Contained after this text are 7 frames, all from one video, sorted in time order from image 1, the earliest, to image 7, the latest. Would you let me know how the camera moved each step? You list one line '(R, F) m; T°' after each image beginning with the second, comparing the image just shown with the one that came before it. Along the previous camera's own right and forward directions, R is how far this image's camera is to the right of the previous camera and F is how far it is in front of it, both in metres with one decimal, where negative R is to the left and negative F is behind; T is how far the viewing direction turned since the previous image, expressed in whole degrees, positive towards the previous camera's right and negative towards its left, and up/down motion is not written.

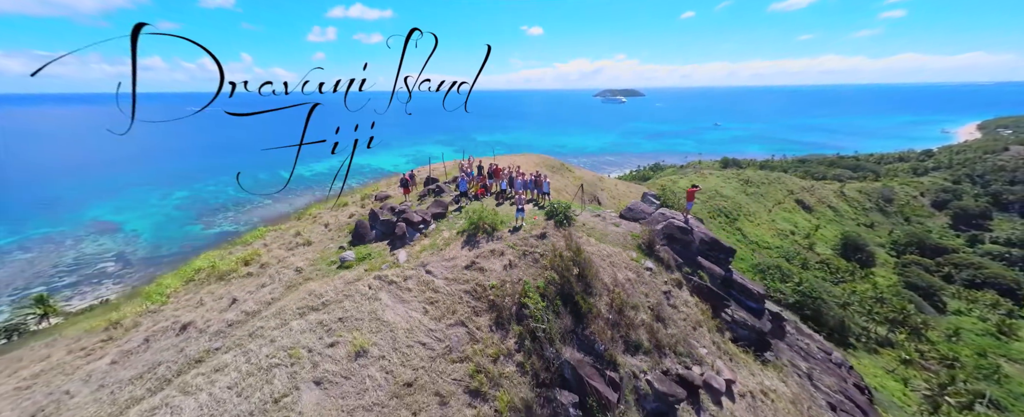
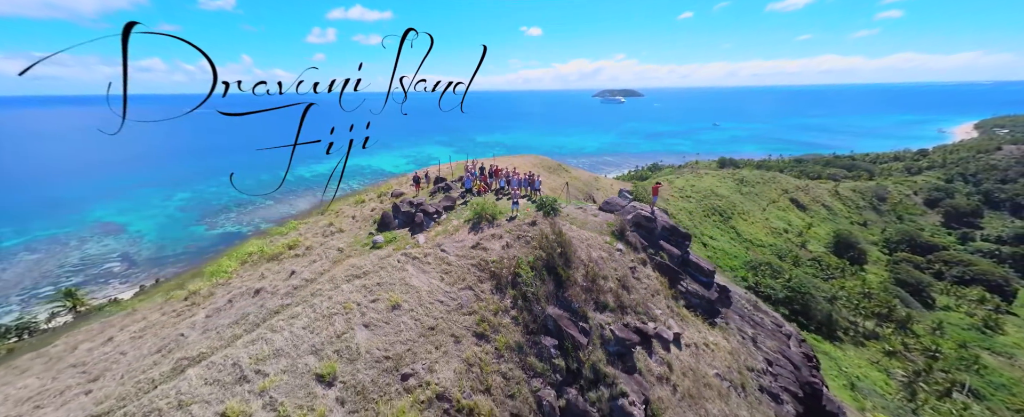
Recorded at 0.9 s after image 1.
(+0.1, -1.2) m; 0°
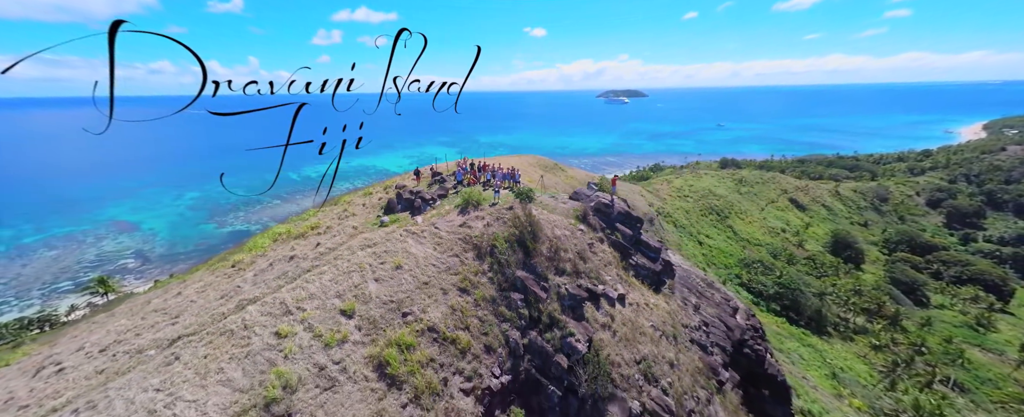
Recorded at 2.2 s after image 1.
(+0.5, -1.4) m; -1°
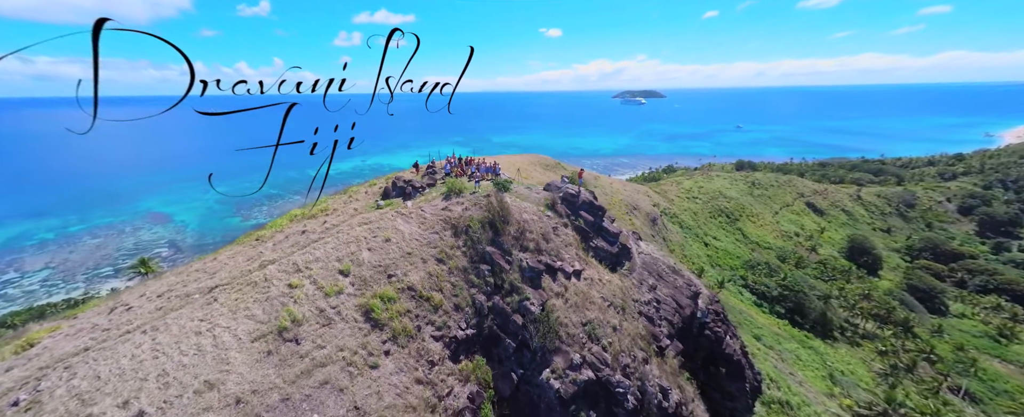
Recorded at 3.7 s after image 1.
(+1.0, -1.2) m; -3°
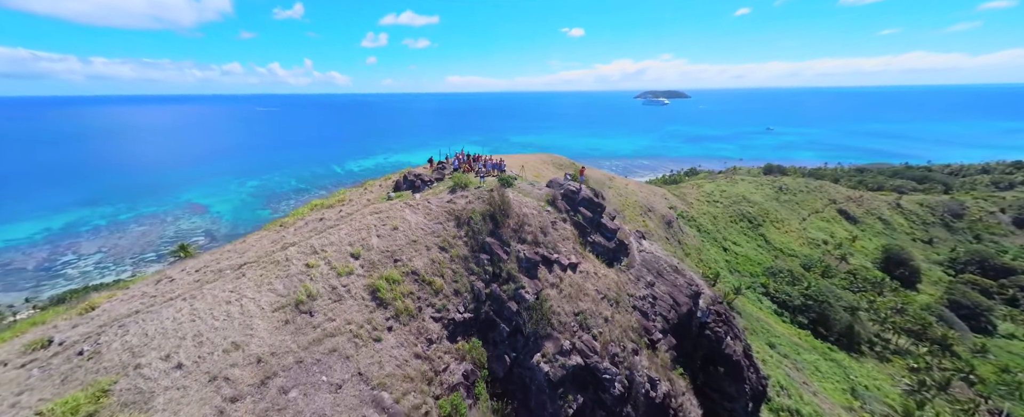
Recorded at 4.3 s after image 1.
(+0.5, -0.4) m; -3°
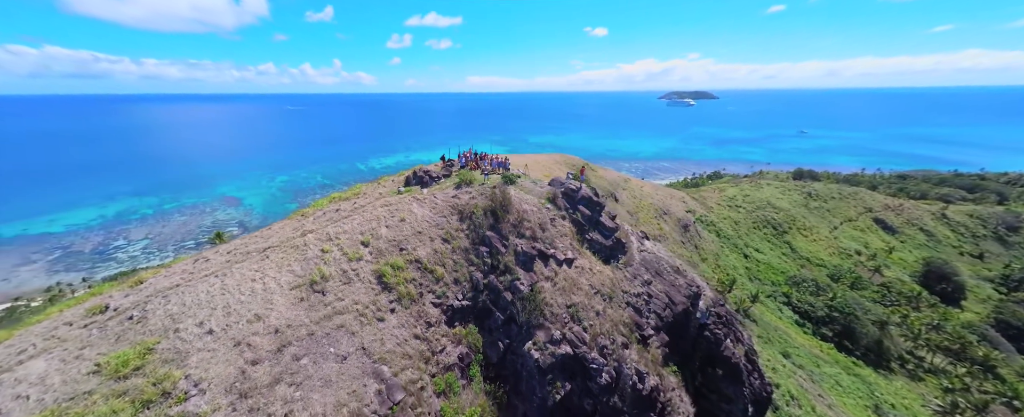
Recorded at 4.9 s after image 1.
(+0.5, -0.4) m; -3°
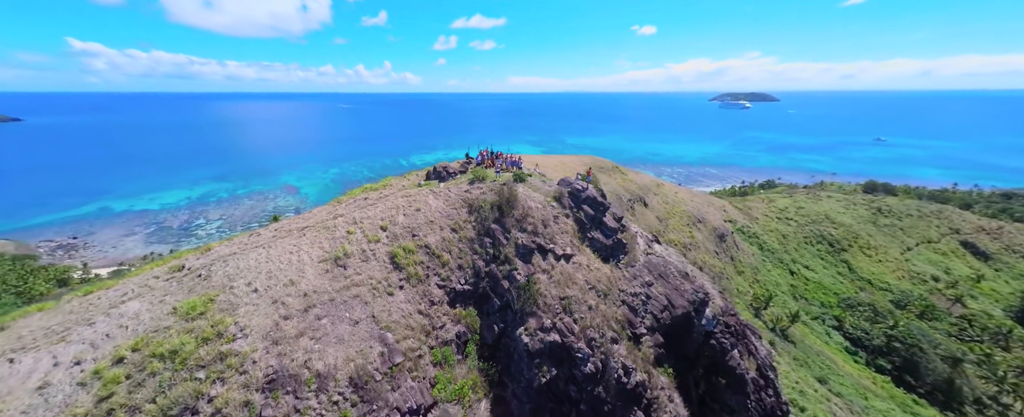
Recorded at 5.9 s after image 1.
(+0.9, -0.6) m; -7°
